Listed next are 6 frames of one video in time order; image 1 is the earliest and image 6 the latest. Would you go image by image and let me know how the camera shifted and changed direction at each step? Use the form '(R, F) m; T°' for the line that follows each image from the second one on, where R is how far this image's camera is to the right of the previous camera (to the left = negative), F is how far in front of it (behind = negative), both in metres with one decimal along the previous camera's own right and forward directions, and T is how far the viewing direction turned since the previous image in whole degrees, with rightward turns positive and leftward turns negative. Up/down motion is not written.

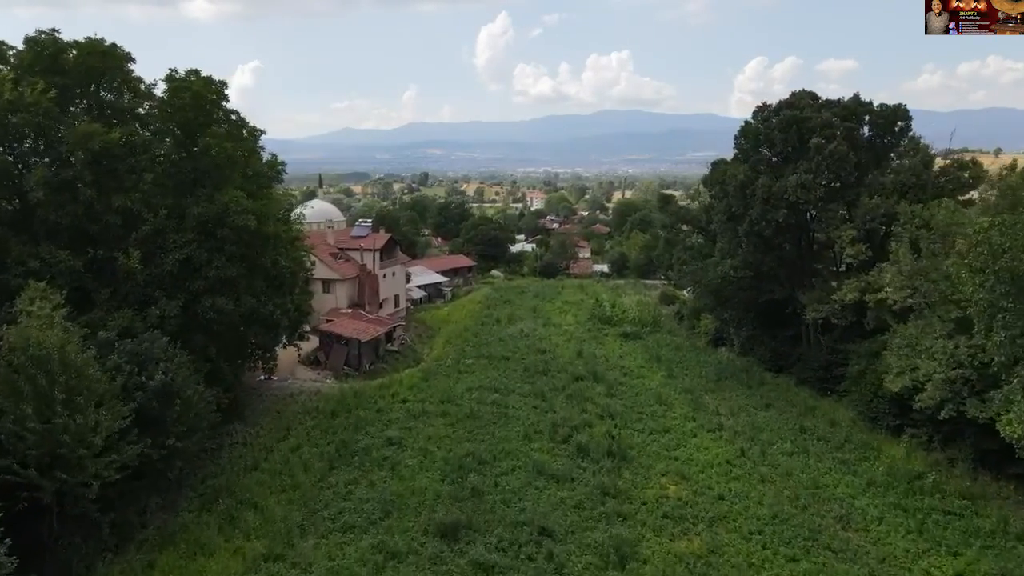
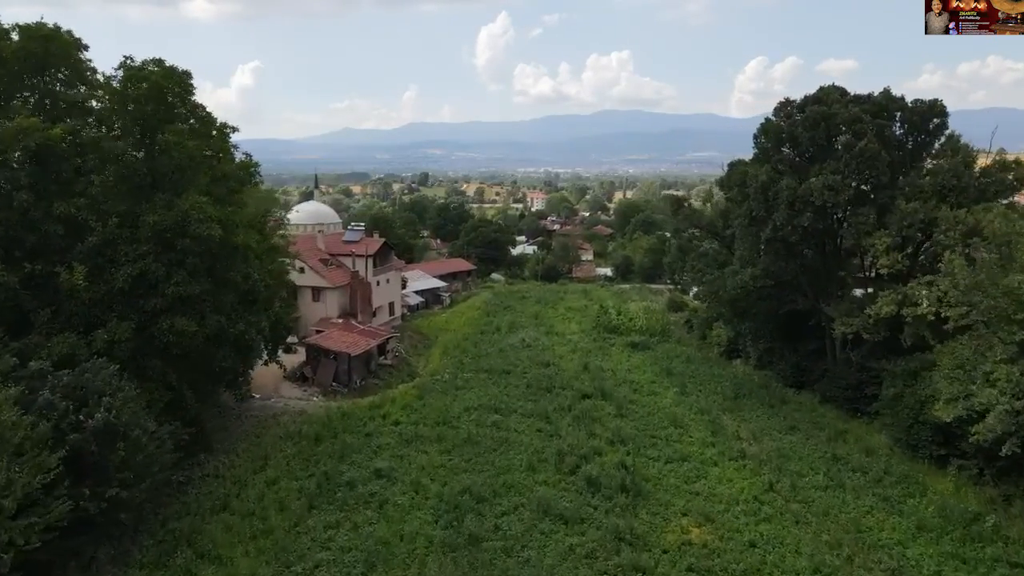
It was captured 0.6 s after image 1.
(0.0, +1.7) m; 0°
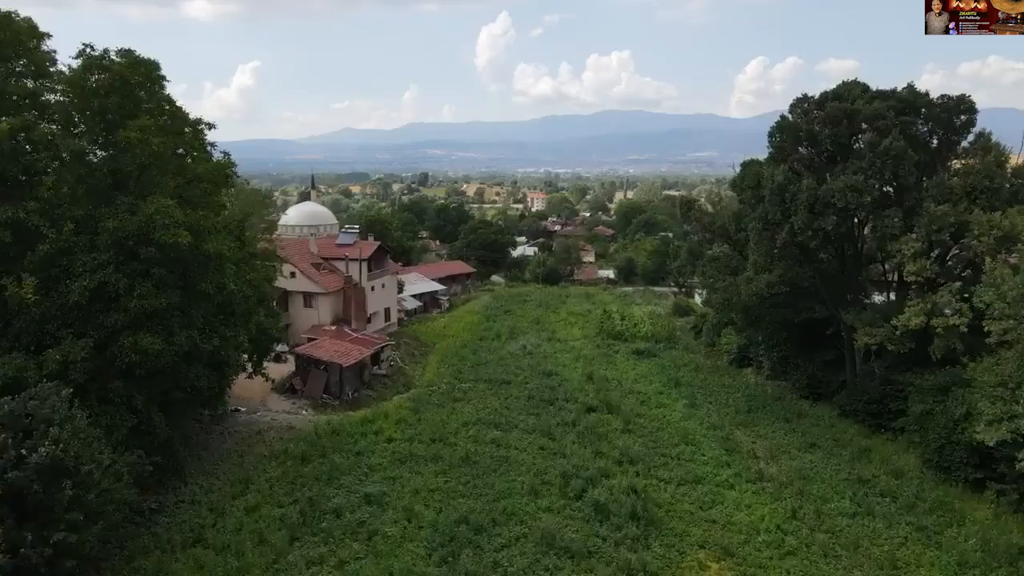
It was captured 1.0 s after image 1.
(0.0, +1.2) m; 0°
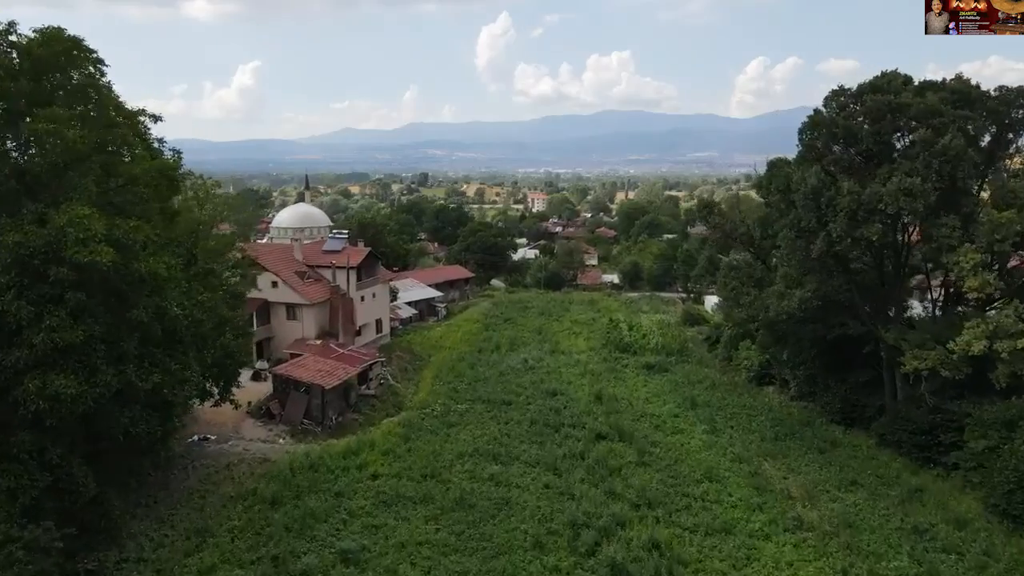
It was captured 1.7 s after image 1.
(0.0, +2.1) m; 0°
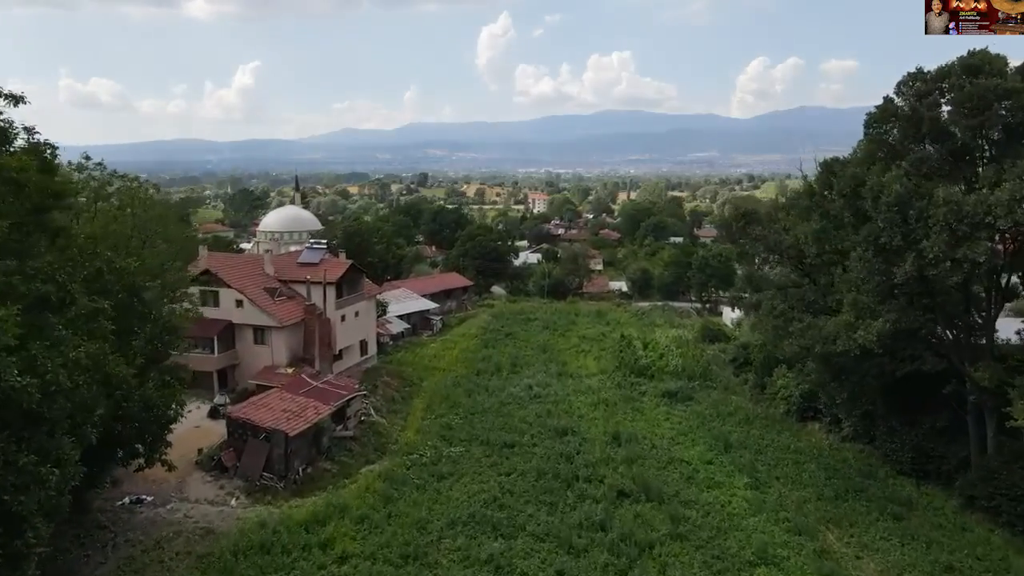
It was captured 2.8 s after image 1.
(-0.1, +3.3) m; 0°
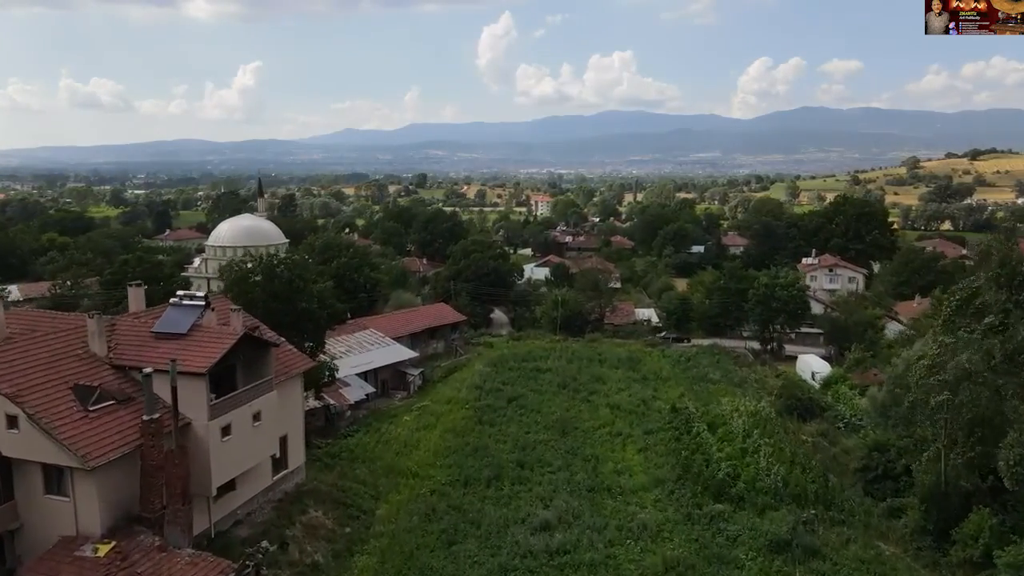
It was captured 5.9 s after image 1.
(-0.1, +9.7) m; 0°
